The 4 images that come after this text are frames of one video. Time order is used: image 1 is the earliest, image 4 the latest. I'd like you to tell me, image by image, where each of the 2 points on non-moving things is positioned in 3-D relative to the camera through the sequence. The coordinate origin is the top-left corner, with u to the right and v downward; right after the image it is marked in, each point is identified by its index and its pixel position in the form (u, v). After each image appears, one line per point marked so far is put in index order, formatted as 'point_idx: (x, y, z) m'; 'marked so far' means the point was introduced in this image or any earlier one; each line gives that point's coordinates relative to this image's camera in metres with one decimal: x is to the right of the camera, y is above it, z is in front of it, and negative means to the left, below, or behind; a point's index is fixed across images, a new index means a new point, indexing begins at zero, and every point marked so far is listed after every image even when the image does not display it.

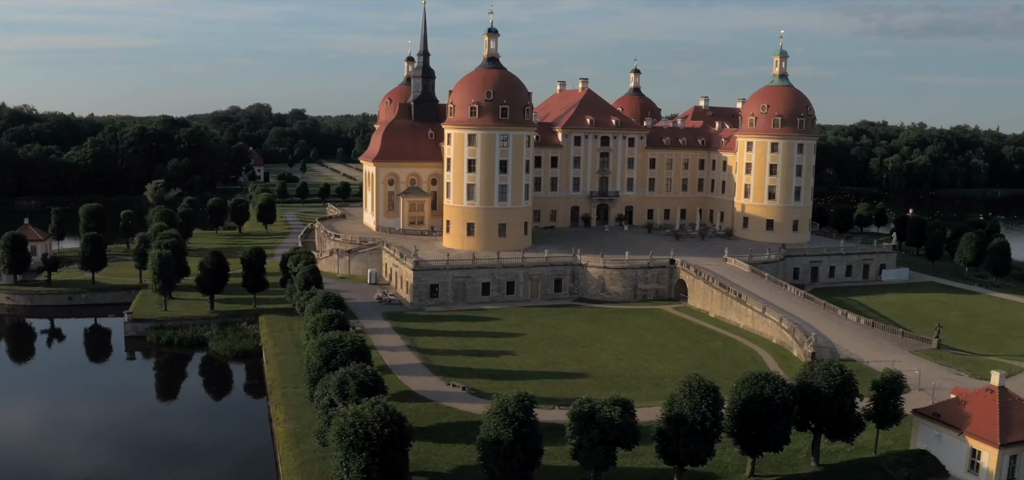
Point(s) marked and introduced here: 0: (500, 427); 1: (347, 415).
0: (-0.2, -4.9, +19.9) m
1: (-4.0, -4.5, +19.2) m
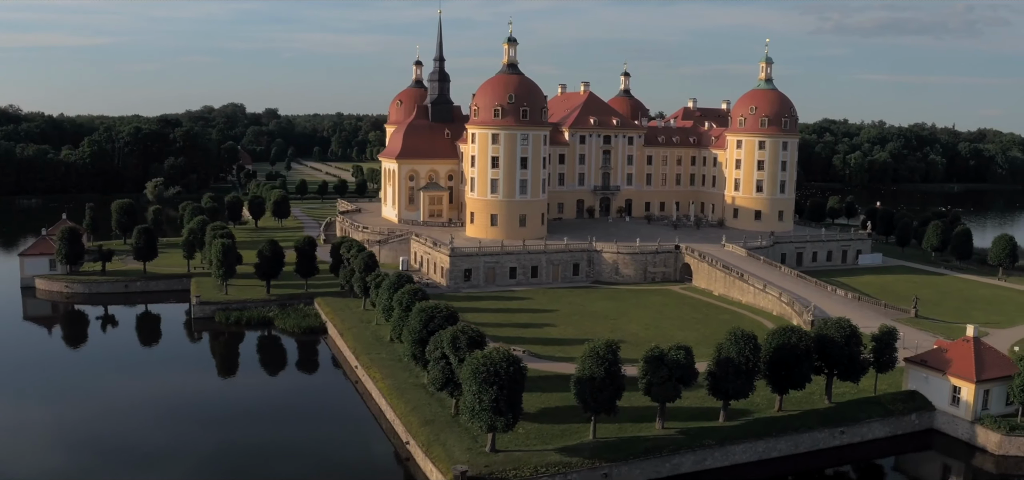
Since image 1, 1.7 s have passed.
0: (+2.7, -4.2, +25.0) m
1: (-1.0, -3.8, +24.2) m
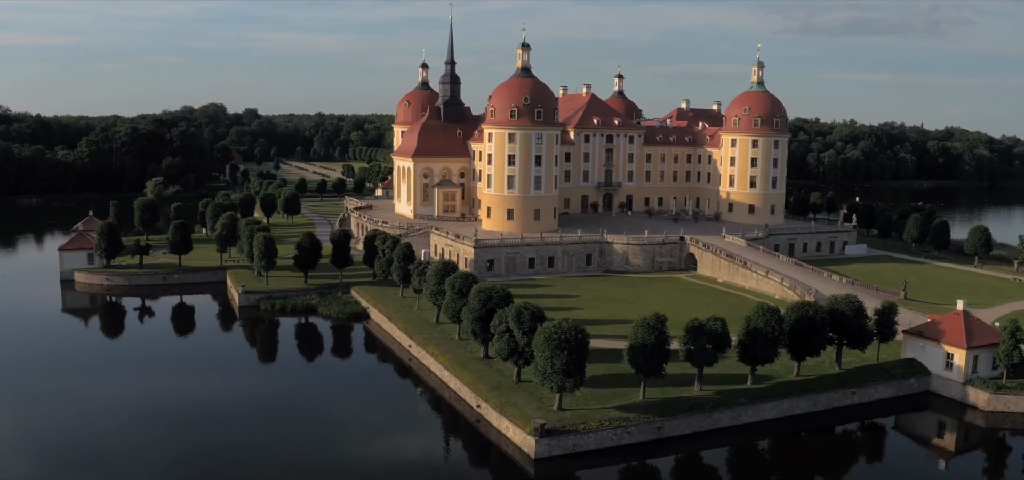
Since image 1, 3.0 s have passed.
0: (+5.1, -3.6, +28.7) m
1: (+1.4, -3.2, +27.8) m
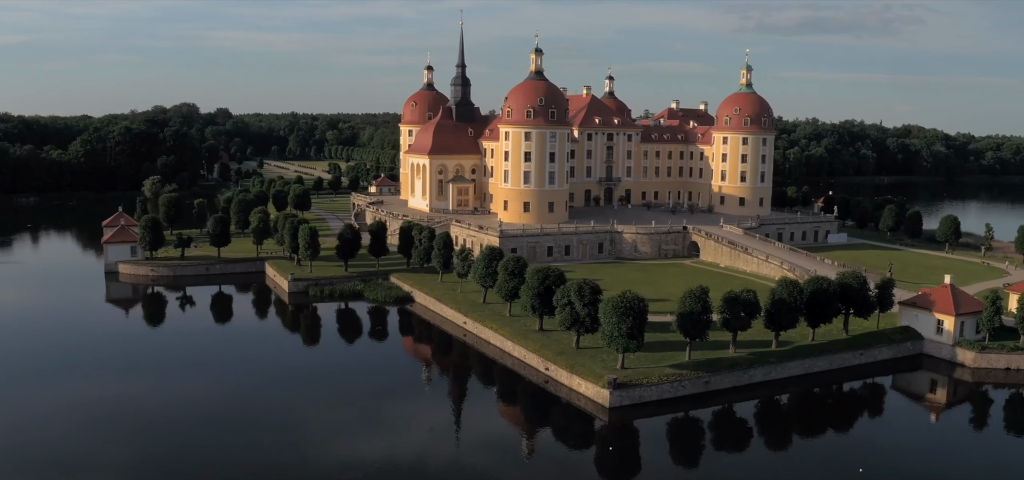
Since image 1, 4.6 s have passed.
0: (+8.0, -2.8, +33.5) m
1: (+4.3, -2.5, +32.4) m
